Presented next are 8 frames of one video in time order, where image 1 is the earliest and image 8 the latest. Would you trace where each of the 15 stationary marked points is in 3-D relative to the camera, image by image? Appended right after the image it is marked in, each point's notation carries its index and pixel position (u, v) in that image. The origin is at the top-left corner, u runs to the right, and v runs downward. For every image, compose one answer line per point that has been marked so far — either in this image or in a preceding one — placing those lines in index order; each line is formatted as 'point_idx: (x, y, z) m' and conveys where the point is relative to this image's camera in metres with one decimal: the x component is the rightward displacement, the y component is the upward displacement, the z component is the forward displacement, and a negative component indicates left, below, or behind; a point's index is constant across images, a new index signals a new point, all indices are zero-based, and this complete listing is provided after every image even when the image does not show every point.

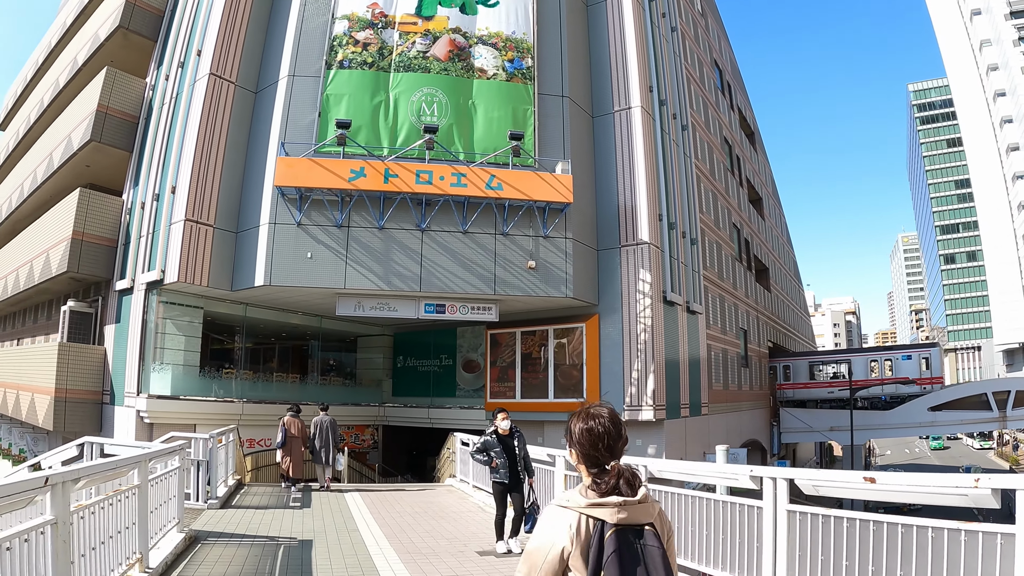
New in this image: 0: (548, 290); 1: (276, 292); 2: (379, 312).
0: (+1.0, -0.1, +18.6) m
1: (-6.4, -0.1, +18.3) m
2: (-3.6, -0.7, +18.4) m
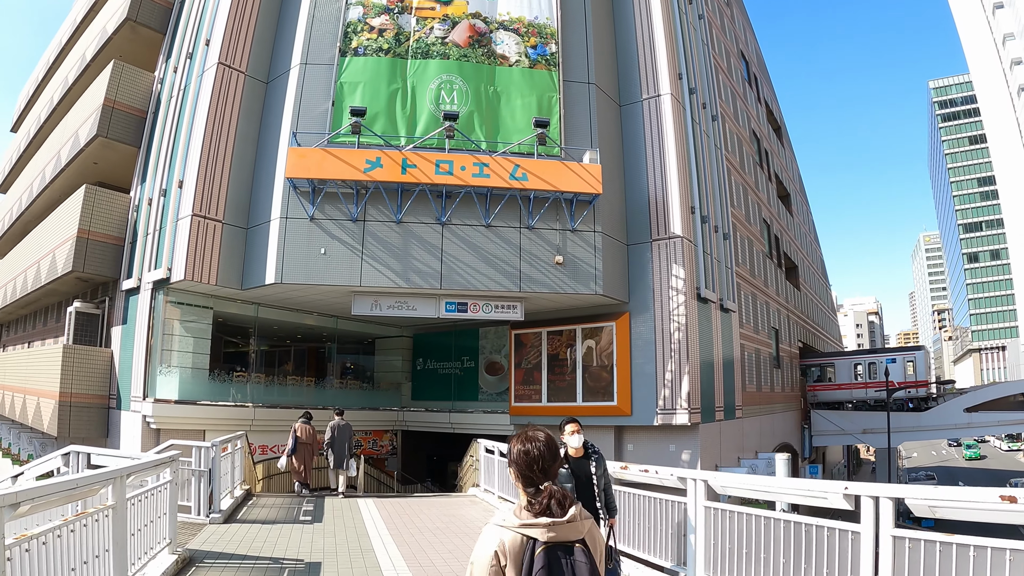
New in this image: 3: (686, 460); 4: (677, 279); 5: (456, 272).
0: (+1.6, 0.0, +17.5) m
1: (-5.7, 0.0, +17.3) m
2: (-2.9, -0.6, +17.3) m
3: (+4.7, -4.7, +18.8) m
4: (+4.6, +0.3, +19.1) m
5: (-1.4, +0.4, +16.9) m
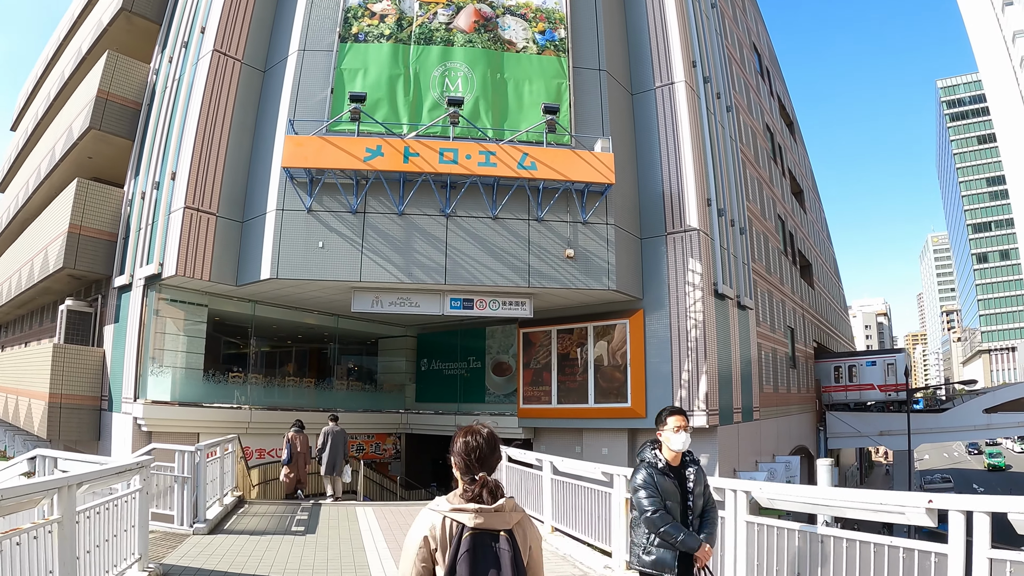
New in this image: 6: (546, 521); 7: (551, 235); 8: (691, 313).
0: (+1.8, +0.1, +16.6) m
1: (-5.5, +0.1, +16.5) m
2: (-2.7, -0.5, +16.5) m
3: (+4.9, -4.6, +17.8) m
4: (+4.8, +0.4, +18.2) m
5: (-1.2, +0.5, +16.0) m
6: (+0.5, -3.5, +10.3) m
7: (+0.9, +1.3, +16.6) m
8: (+4.7, -0.7, +17.9) m
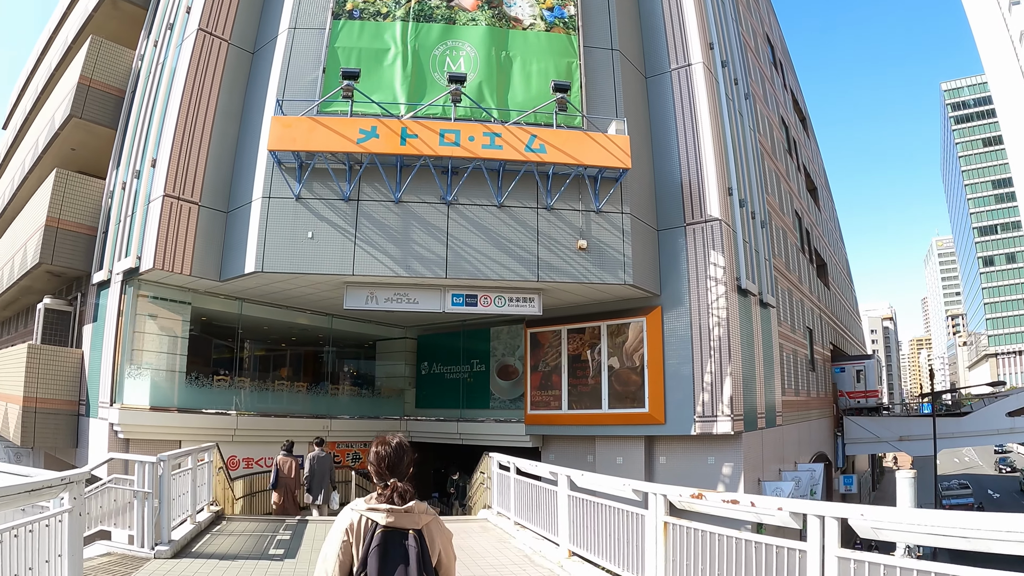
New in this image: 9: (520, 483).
0: (+2.0, +0.3, +15.2) m
1: (-5.3, +0.2, +15.1) m
2: (-2.5, -0.4, +15.1) m
3: (+5.1, -4.5, +16.4) m
4: (+5.0, +0.5, +16.8) m
5: (-1.0, +0.6, +14.7) m
6: (+0.7, -3.3, +8.9) m
7: (+1.1, +1.4, +15.2) m
8: (+4.9, -0.5, +16.5) m
9: (+0.1, -3.2, +11.0) m
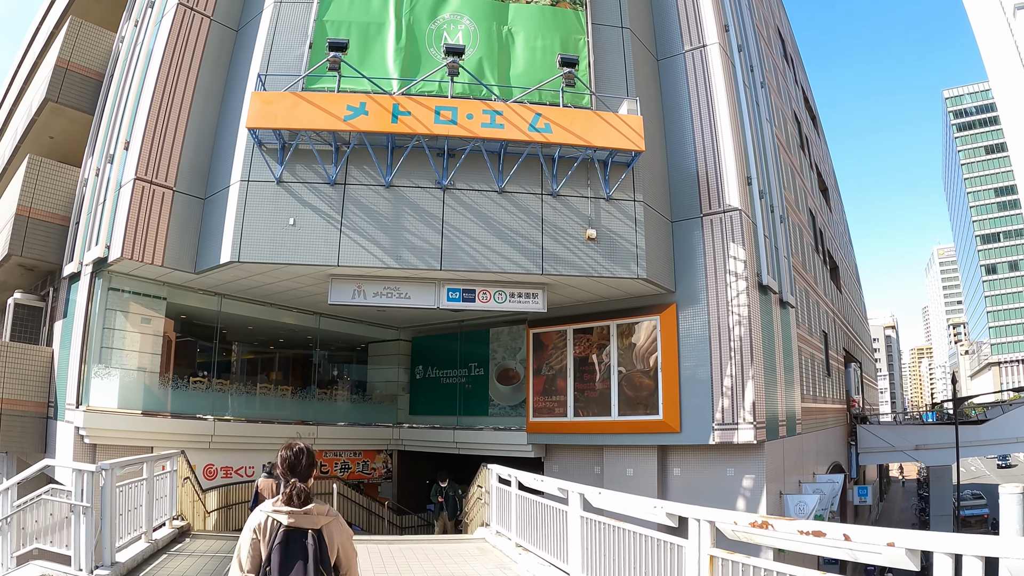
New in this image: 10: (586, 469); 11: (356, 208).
0: (+2.0, +0.4, +13.8) m
1: (-5.3, +0.3, +13.8) m
2: (-2.5, -0.2, +13.8) m
3: (+5.1, -4.4, +15.0) m
4: (+5.0, +0.6, +15.4) m
5: (-1.0, +0.8, +13.3) m
6: (+0.7, -3.1, +7.5) m
7: (+1.1, +1.5, +13.9) m
8: (+4.9, -0.4, +15.1) m
9: (+0.2, -3.0, +9.6) m
10: (+1.8, -4.4, +16.7) m
11: (-3.0, +1.5, +13.2) m
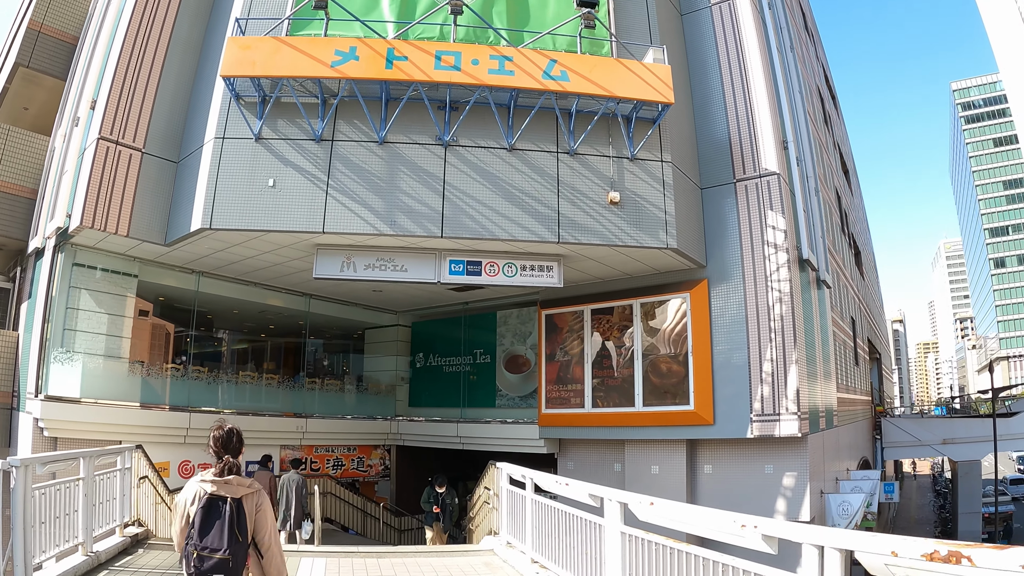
0: (+2.2, +0.9, +12.1) m
1: (-5.1, +0.8, +12.1) m
2: (-2.3, +0.2, +12.1) m
3: (+5.4, -3.8, +13.3) m
4: (+5.2, +1.1, +13.7) m
5: (-0.8, +1.3, +11.7) m
6: (+0.9, -2.7, +5.8) m
7: (+1.3, +2.0, +12.2) m
8: (+5.1, +0.1, +13.4) m
9: (+0.3, -2.5, +7.9) m
10: (+2.1, -3.9, +15.1) m
11: (-2.8, +2.0, +11.5) m
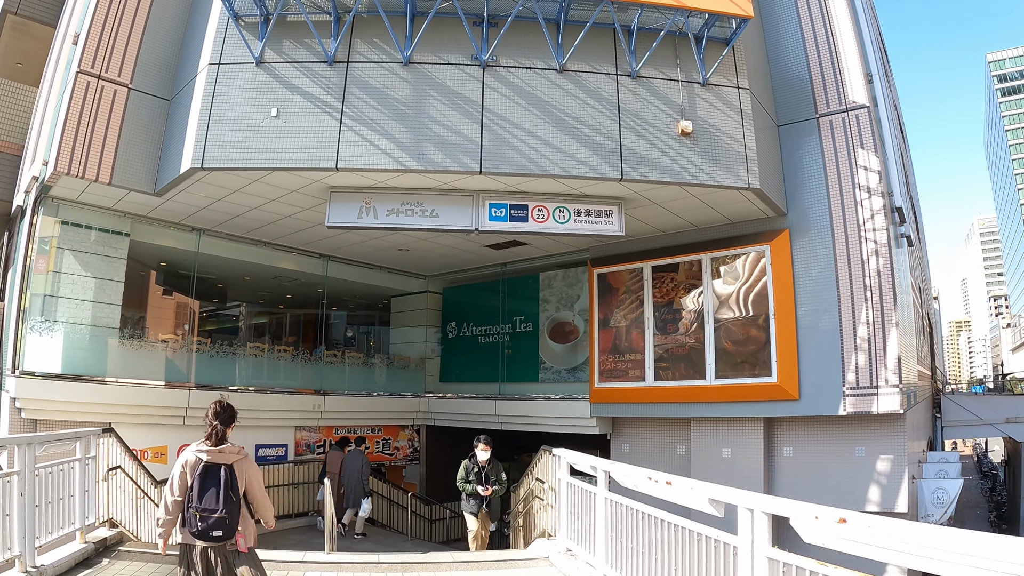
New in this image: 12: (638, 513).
0: (+3.0, +1.6, +10.1) m
1: (-4.3, +1.5, +10.3) m
2: (-1.6, +1.0, +10.2) m
3: (+6.2, -3.0, +11.3) m
4: (+6.0, +2.0, +11.6) m
5: (-0.1, +2.0, +9.7) m
6: (+1.4, -2.1, +4.0) m
7: (+2.1, +2.8, +10.1) m
8: (+5.9, +0.9, +11.3) m
9: (+1.0, -1.9, +6.1) m
10: (+2.9, -3.1, +13.2) m
11: (-2.1, +2.7, +9.6) m
12: (+1.1, -1.8, +5.7) m
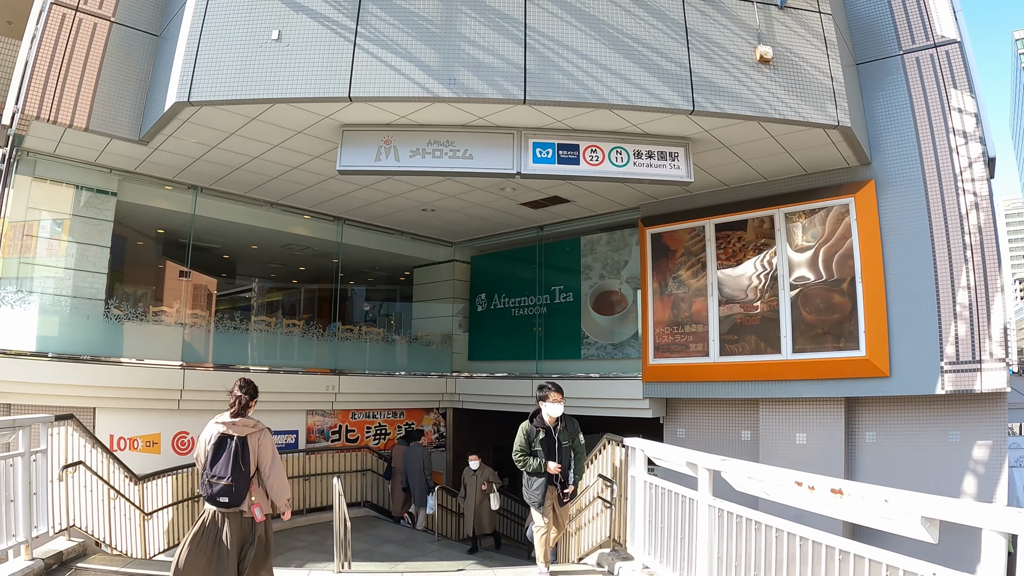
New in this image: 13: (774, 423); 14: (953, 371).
0: (+3.6, +2.2, +8.5) m
1: (-3.8, +2.0, +8.9) m
2: (-1.0, +1.5, +8.7) m
3: (+6.8, -2.4, +9.7) m
4: (+6.6, +2.5, +9.9) m
5: (+0.5, +2.5, +8.1) m
6: (+1.9, -1.7, +2.4) m
7: (+2.6, +3.3, +8.5) m
8: (+6.5, +1.5, +9.6) m
9: (+1.5, -1.5, +4.5) m
10: (+3.6, -2.5, +11.6) m
11: (-1.6, +3.2, +8.1) m
12: (+1.6, -1.4, +4.1) m
13: (+4.2, -2.2, +11.0) m
14: (+6.1, -1.2, +9.4) m
